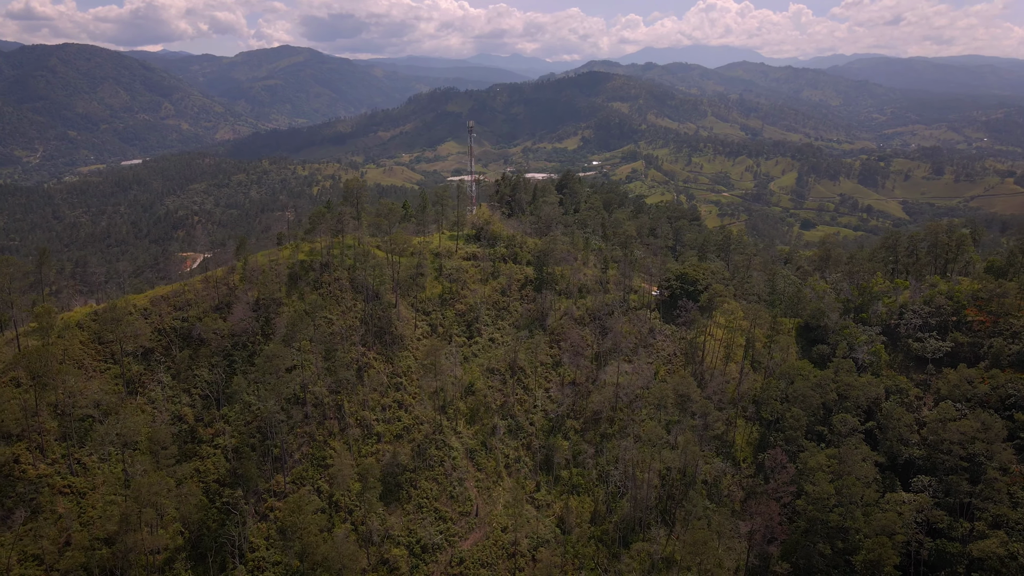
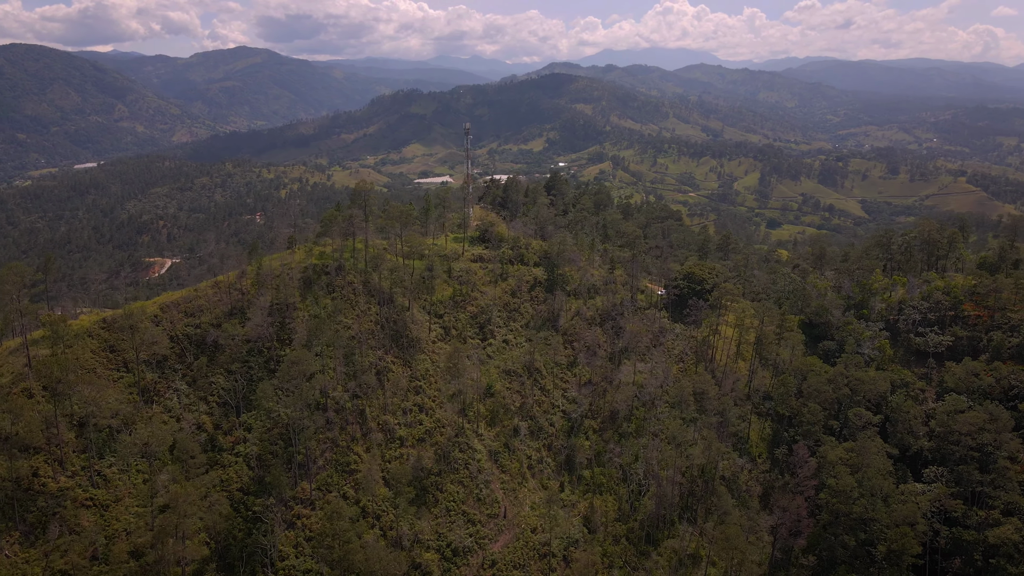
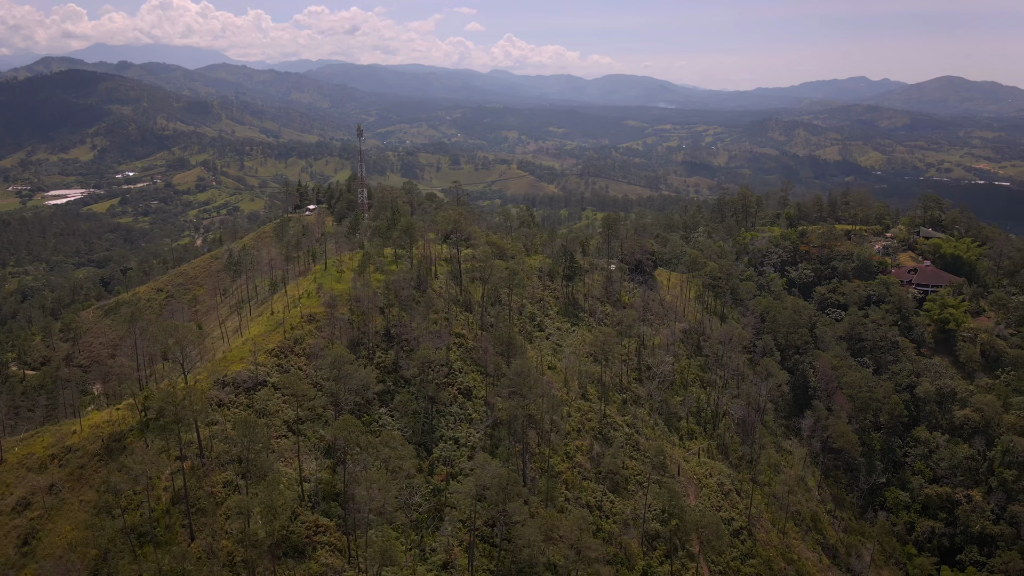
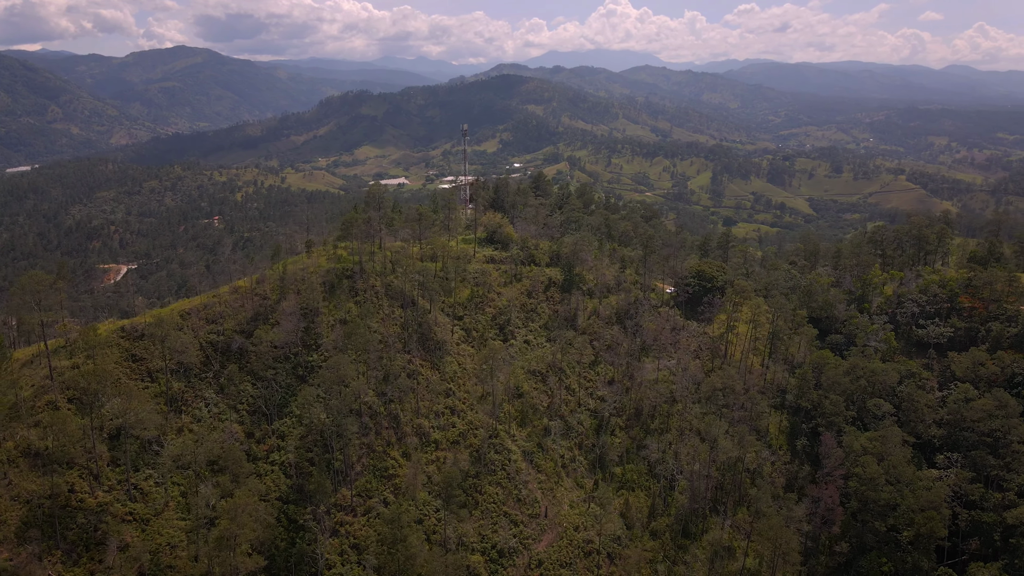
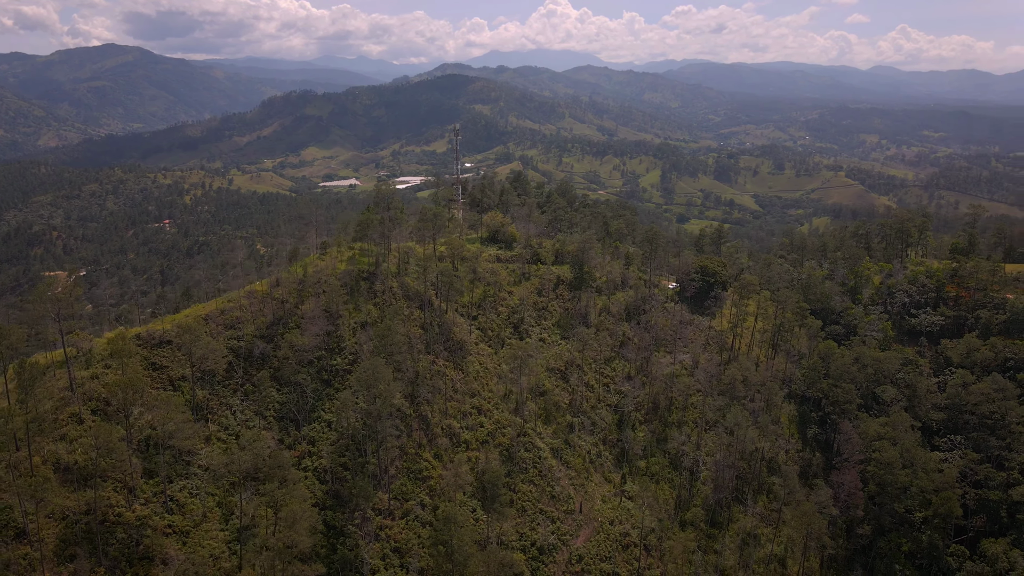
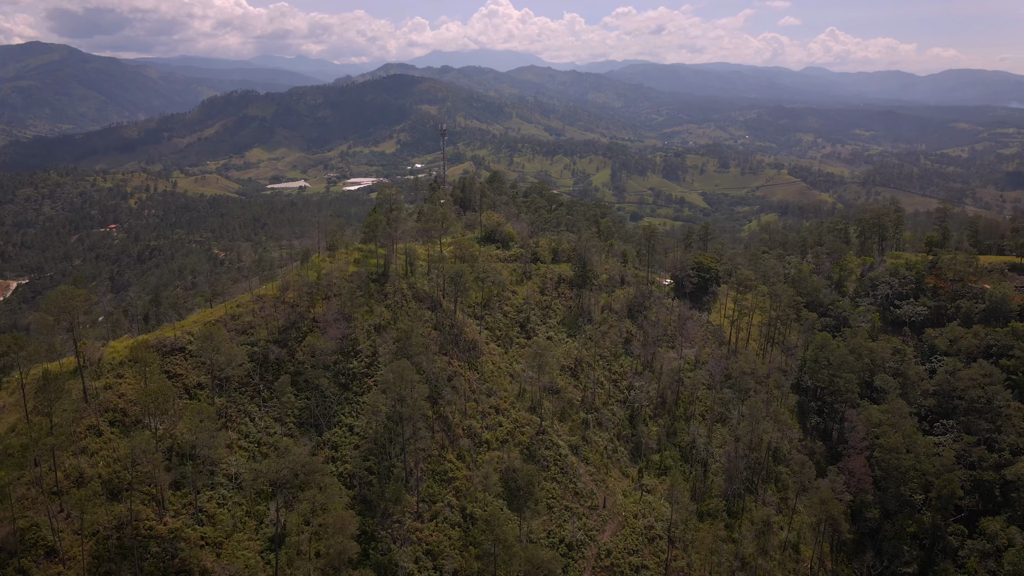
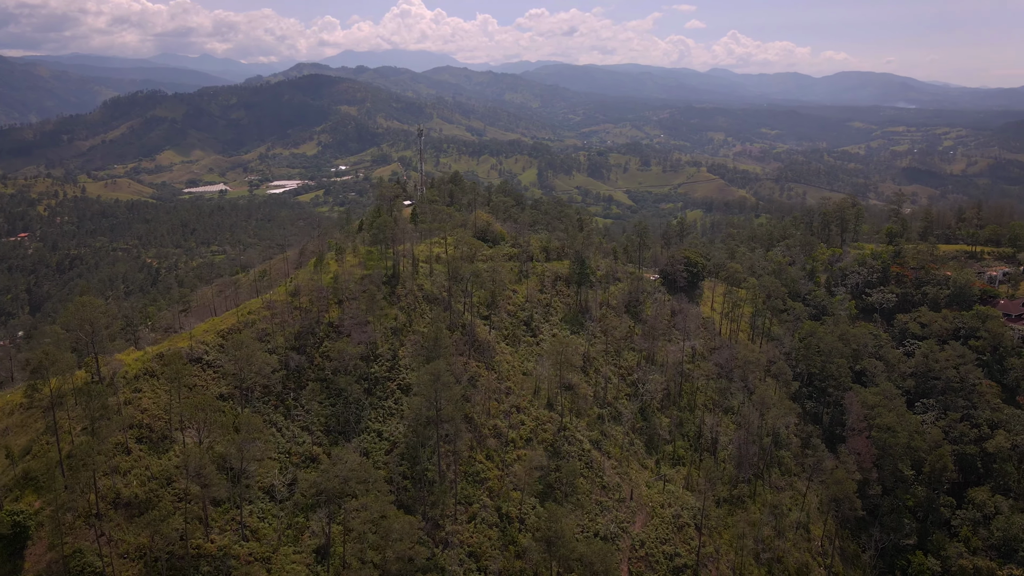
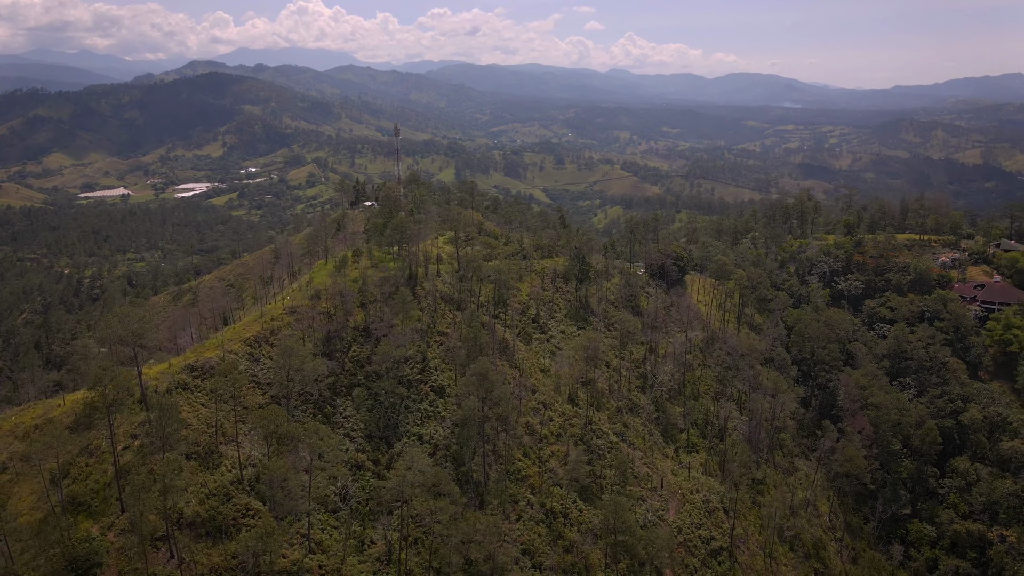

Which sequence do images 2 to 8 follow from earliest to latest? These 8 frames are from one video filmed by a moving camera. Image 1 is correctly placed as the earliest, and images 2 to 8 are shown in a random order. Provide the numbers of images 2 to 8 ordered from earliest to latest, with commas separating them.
2, 4, 5, 6, 7, 8, 3
